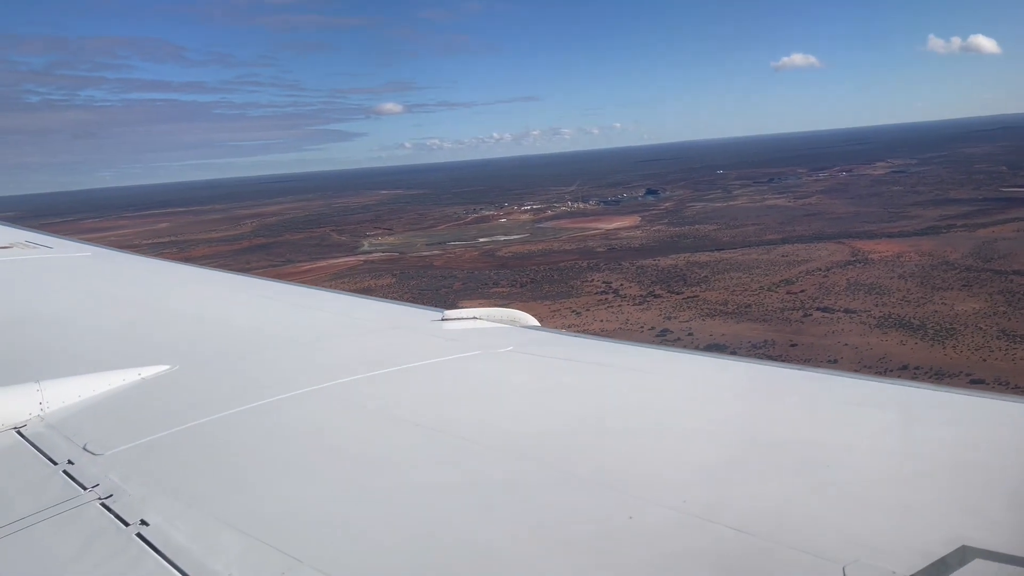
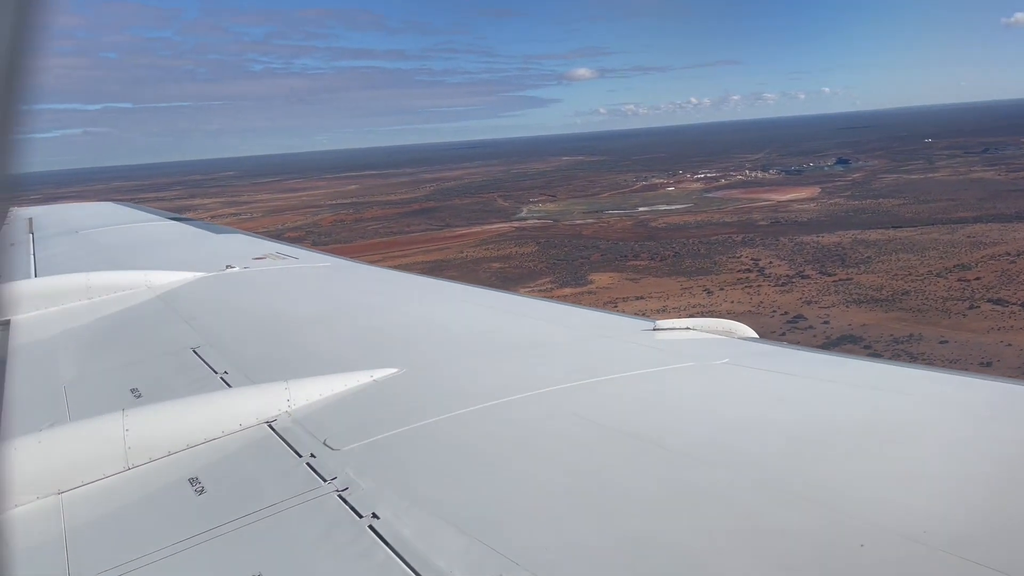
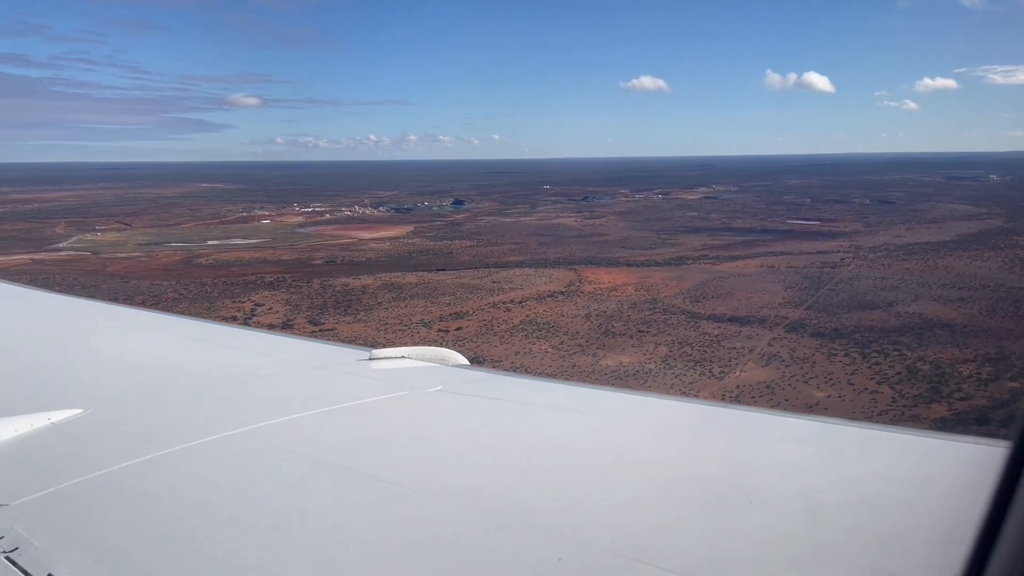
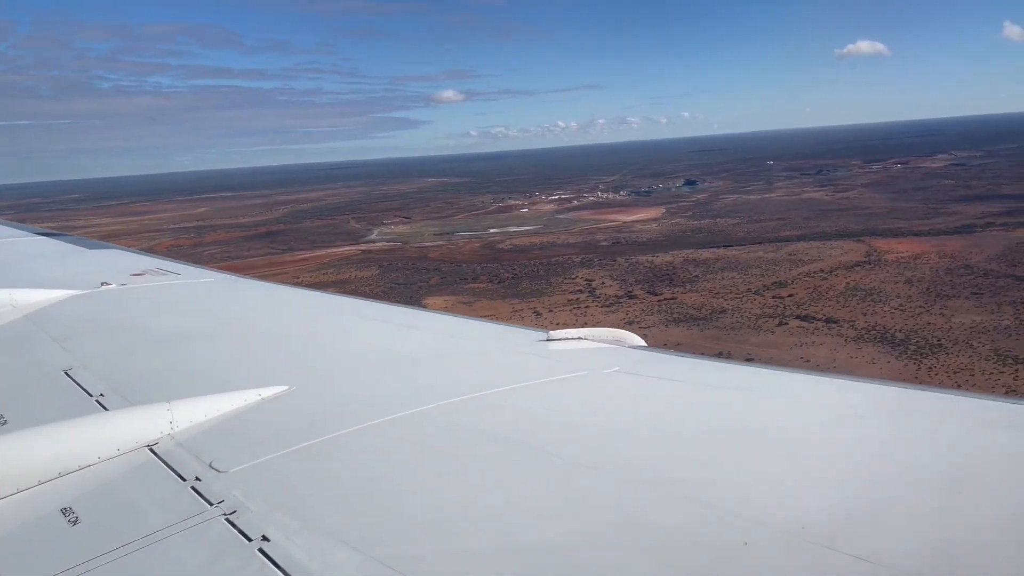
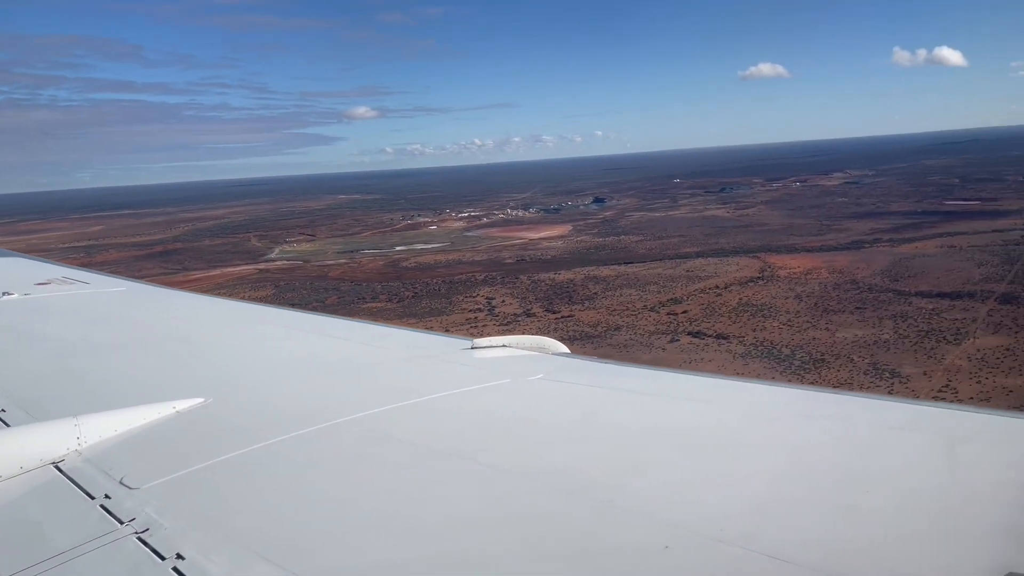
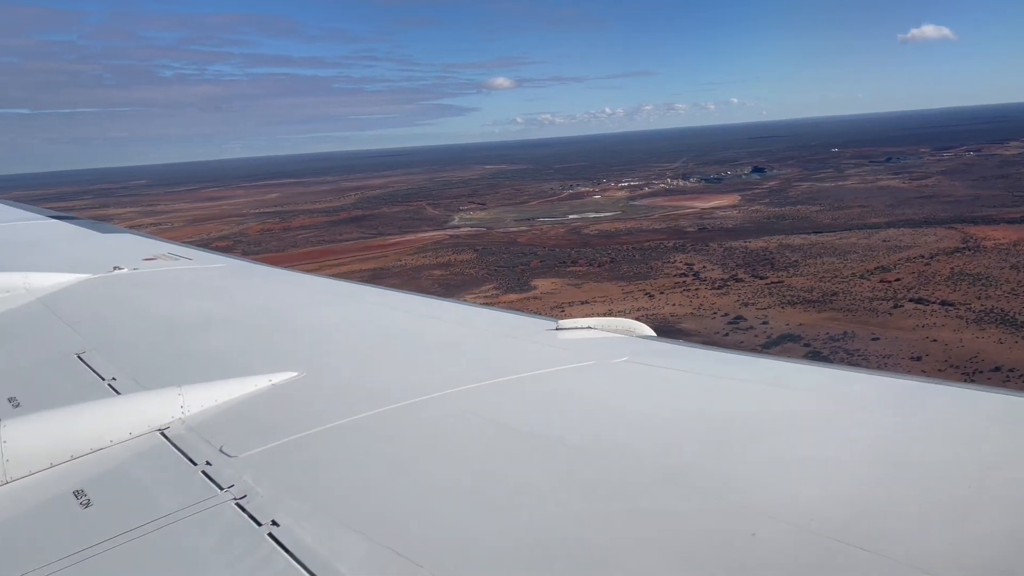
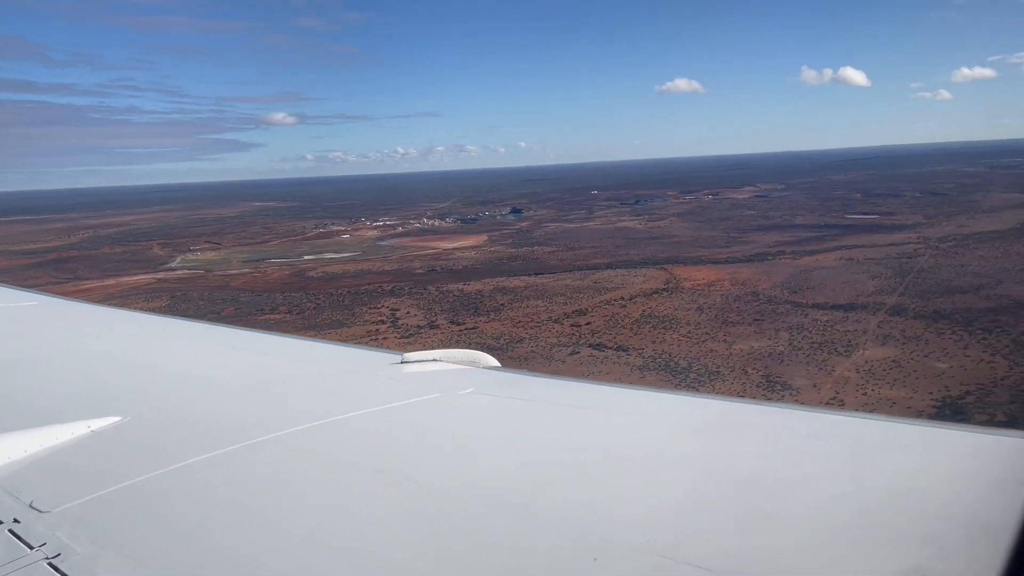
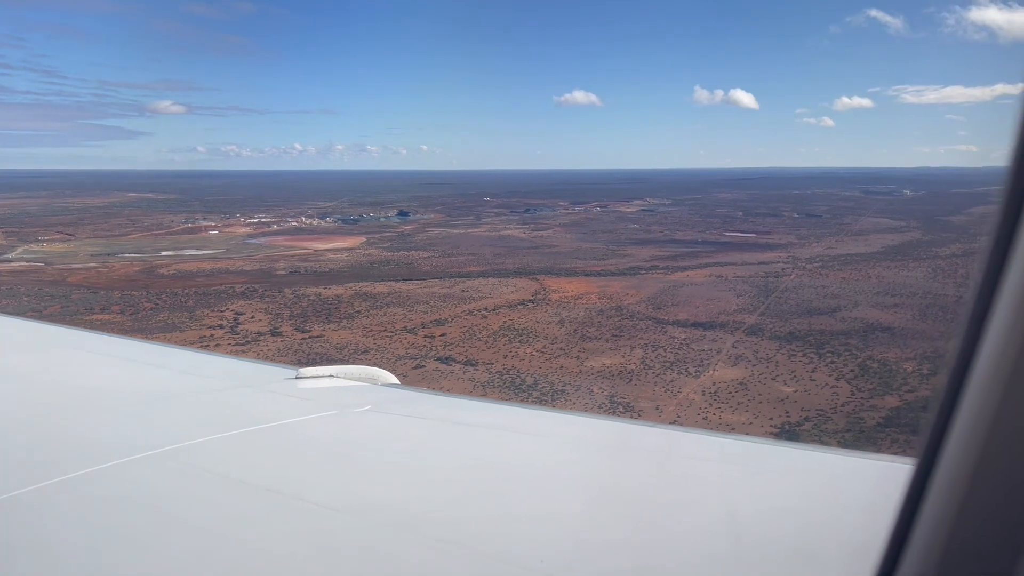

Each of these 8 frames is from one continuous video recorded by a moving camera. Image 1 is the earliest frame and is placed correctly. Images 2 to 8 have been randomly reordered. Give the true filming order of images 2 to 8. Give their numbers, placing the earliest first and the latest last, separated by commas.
6, 2, 4, 5, 7, 8, 3
